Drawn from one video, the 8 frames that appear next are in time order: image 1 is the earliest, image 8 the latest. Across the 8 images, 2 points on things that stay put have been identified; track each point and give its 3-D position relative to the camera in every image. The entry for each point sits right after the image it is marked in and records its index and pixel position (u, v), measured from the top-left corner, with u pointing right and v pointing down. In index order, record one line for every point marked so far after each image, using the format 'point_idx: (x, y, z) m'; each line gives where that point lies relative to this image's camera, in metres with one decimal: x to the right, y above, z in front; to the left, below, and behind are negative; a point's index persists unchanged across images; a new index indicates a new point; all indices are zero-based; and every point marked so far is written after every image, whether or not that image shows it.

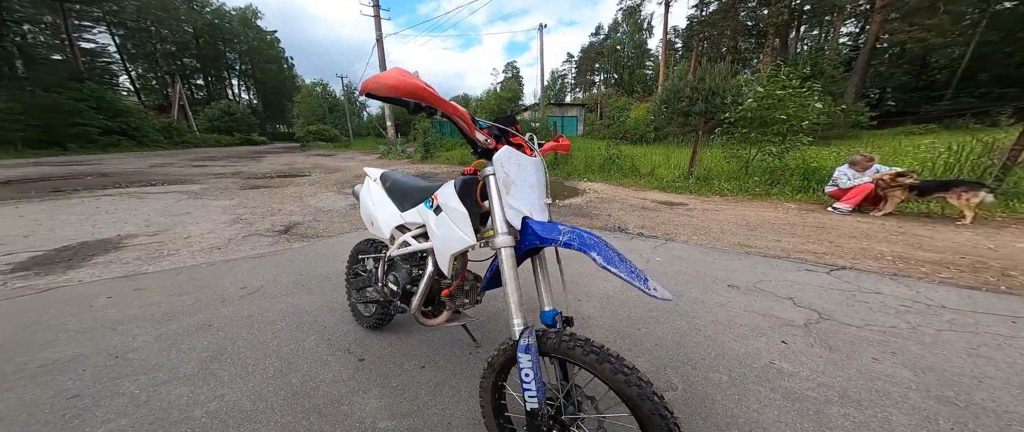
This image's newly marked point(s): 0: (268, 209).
0: (-4.3, +0.2, +5.6) m
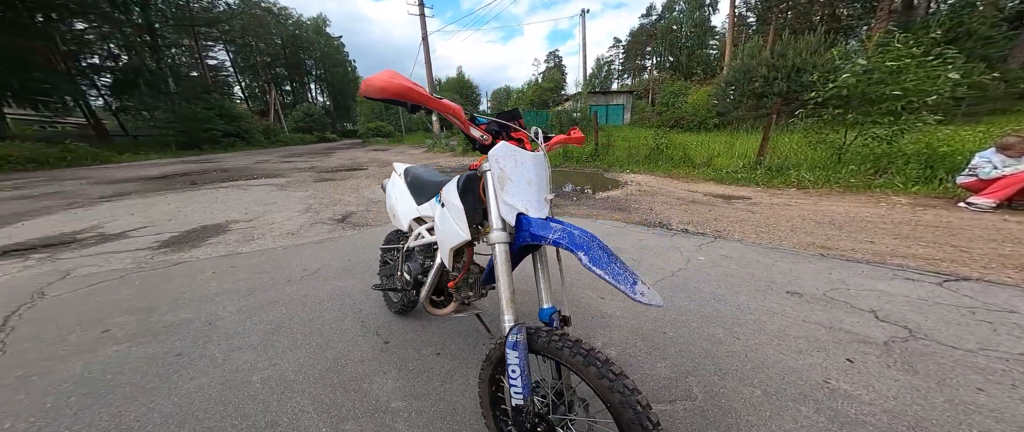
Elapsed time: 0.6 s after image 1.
0: (-3.6, +0.3, +6.2) m
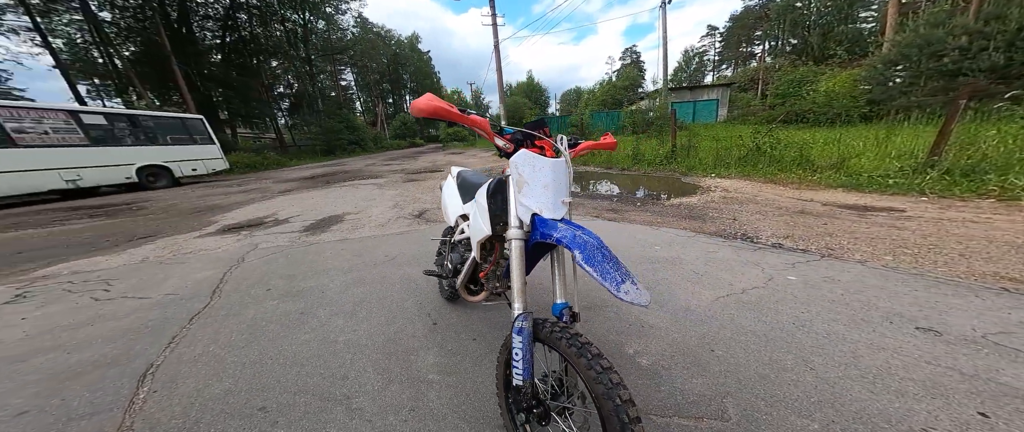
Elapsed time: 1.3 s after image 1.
0: (-2.3, +0.4, +7.0) m
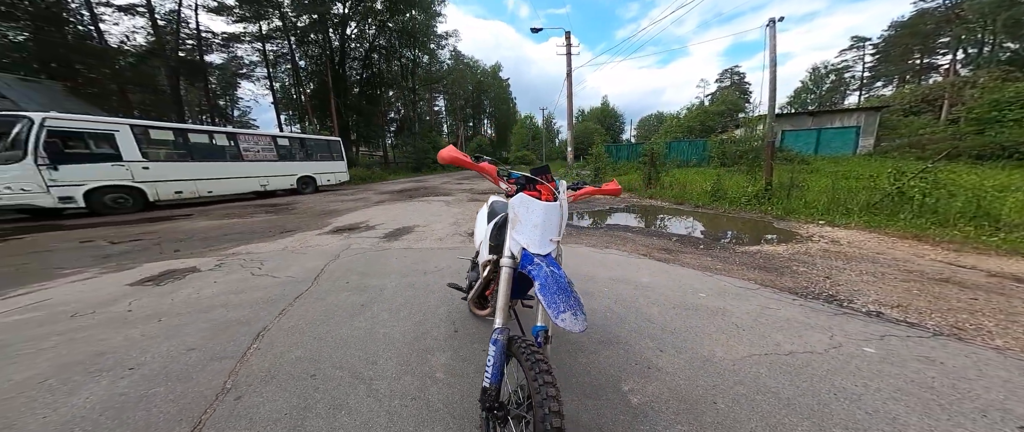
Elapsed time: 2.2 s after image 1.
0: (-1.0, 0.0, +7.6) m
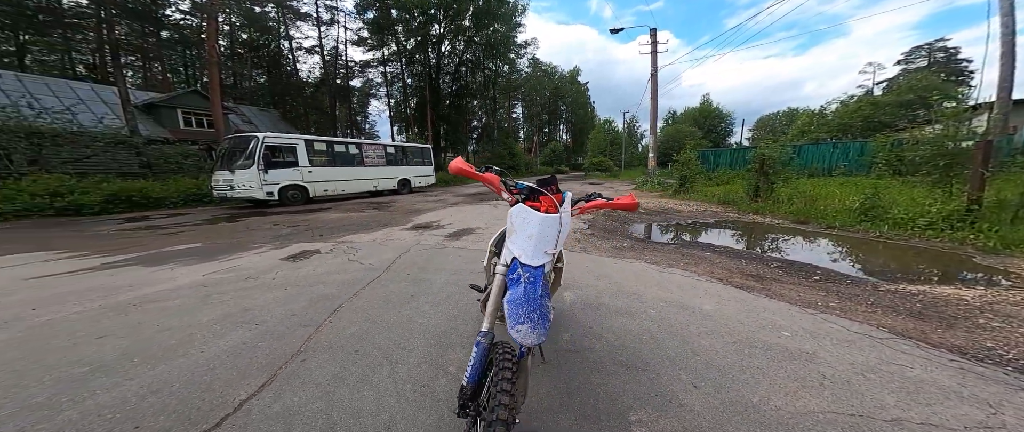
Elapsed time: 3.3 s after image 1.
0: (+0.6, -0.1, +7.7) m
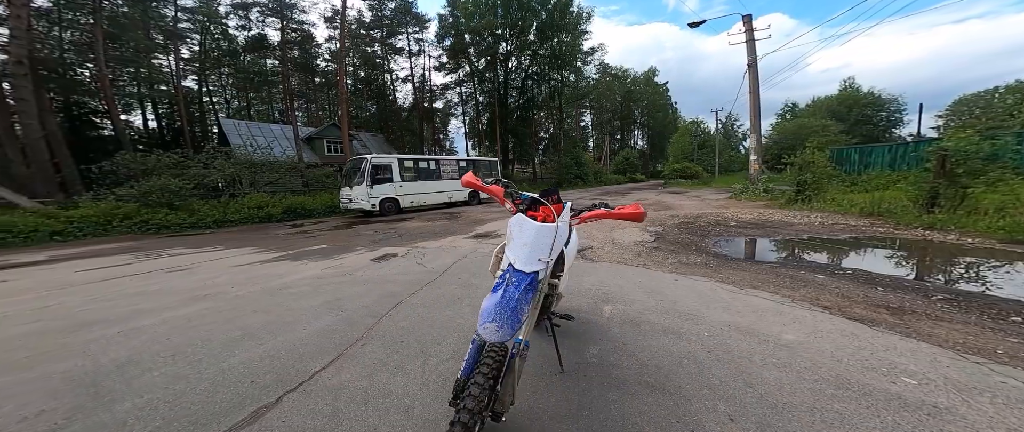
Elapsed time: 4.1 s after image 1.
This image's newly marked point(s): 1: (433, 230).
0: (+2.2, -0.3, +7.4) m
1: (-2.1, -0.4, +8.5) m
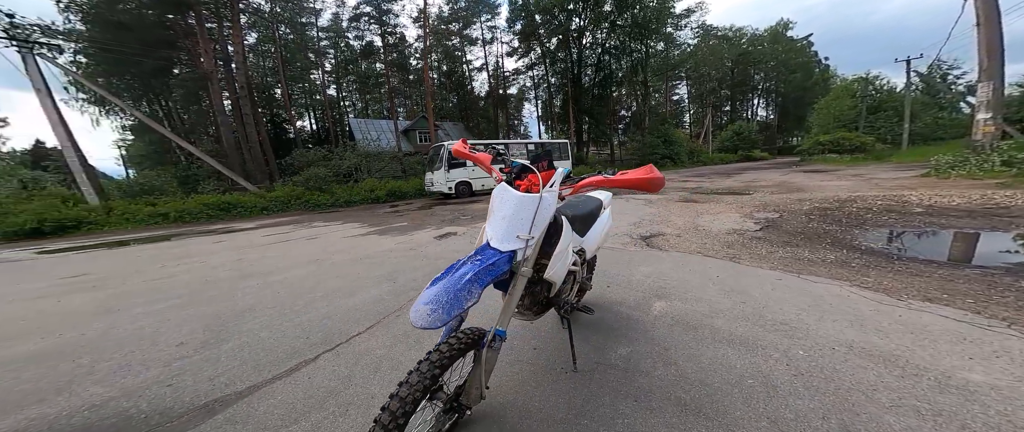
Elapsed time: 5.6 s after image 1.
0: (+3.9, 0.0, +6.2) m
1: (+0.2, +0.1, +8.7) m
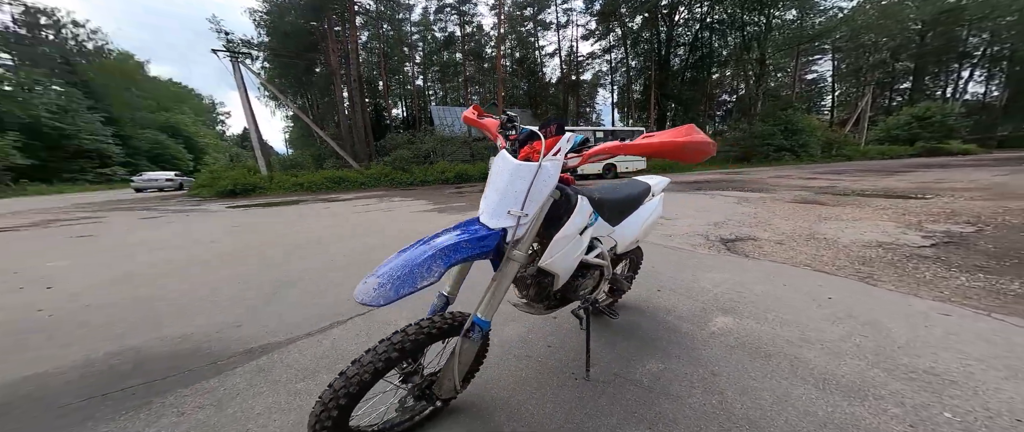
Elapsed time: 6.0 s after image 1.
0: (+5.1, -0.2, +4.8) m
1: (+2.2, +0.2, +8.2) m
